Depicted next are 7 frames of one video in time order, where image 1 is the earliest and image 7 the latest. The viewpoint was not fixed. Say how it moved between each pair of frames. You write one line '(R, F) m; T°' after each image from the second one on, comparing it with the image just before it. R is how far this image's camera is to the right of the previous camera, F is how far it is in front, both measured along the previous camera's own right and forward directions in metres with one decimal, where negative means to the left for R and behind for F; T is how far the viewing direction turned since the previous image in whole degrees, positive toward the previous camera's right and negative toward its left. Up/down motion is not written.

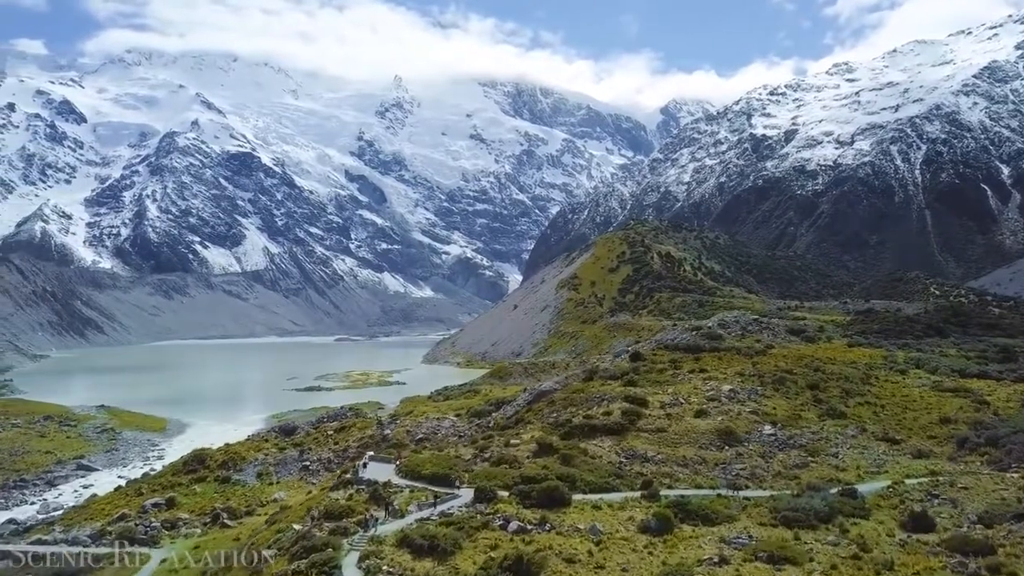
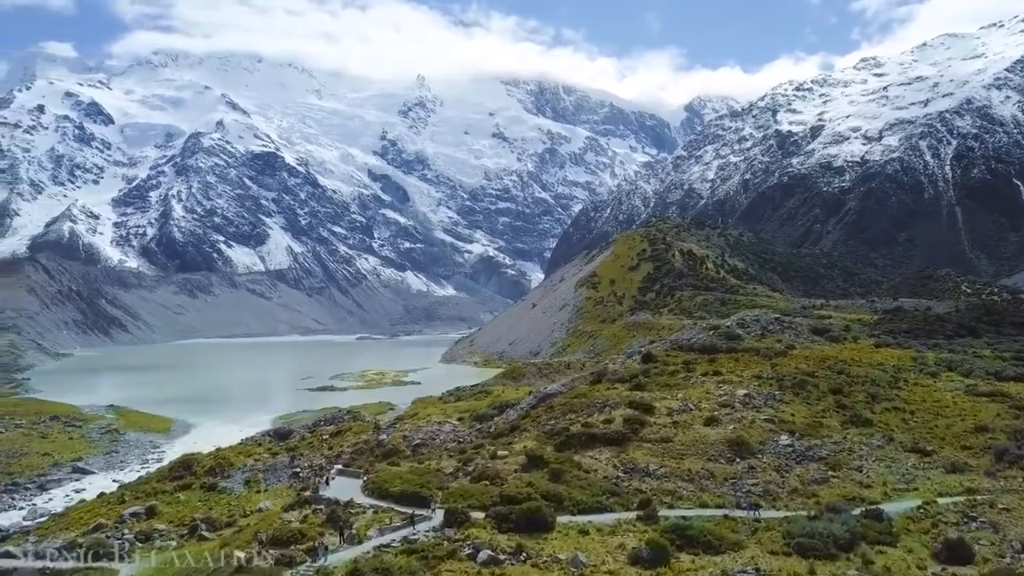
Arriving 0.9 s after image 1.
(+1.3, +3.2) m; -2°
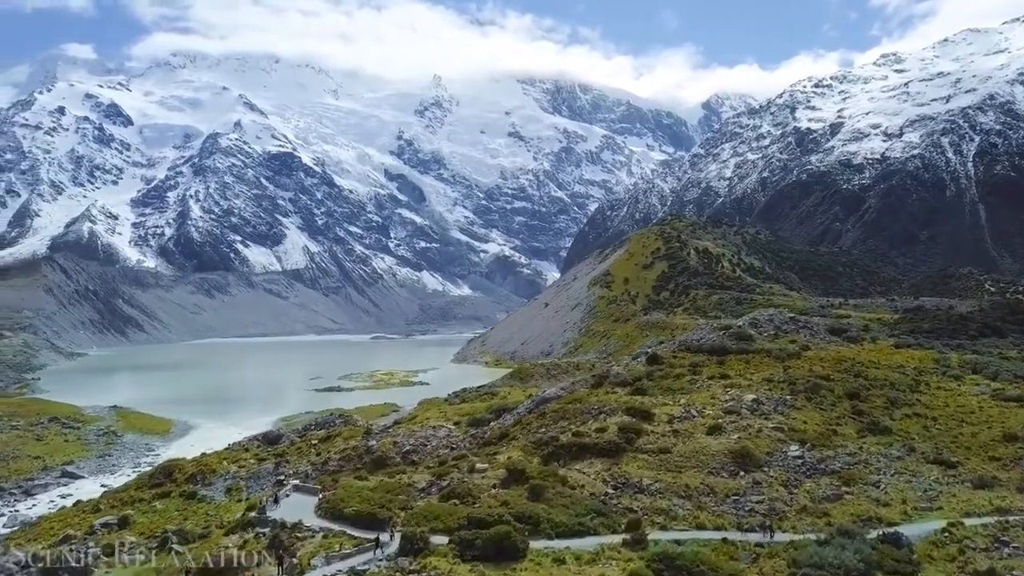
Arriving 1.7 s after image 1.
(+1.2, +2.8) m; -1°
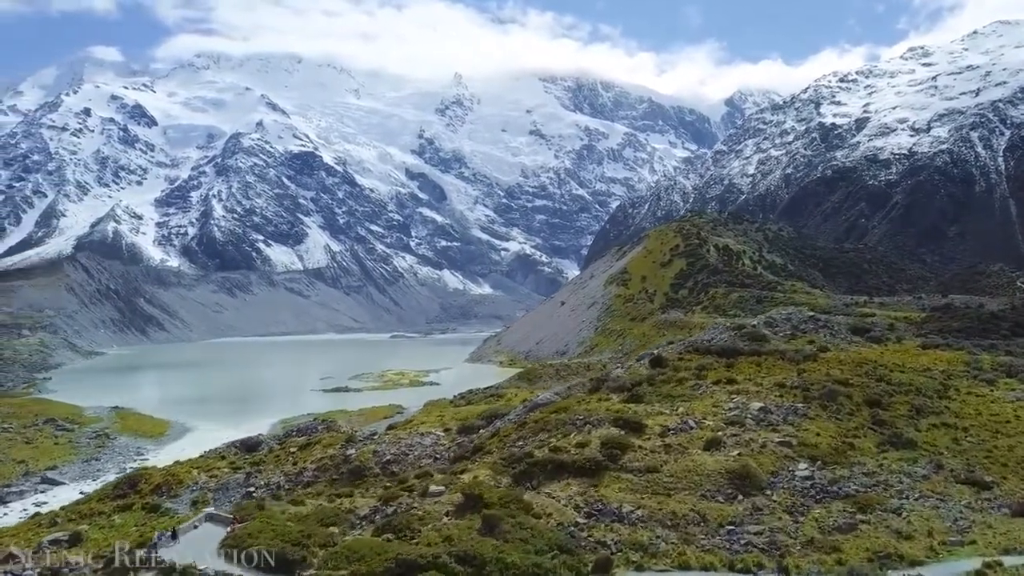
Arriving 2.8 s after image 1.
(+1.8, +4.0) m; -2°
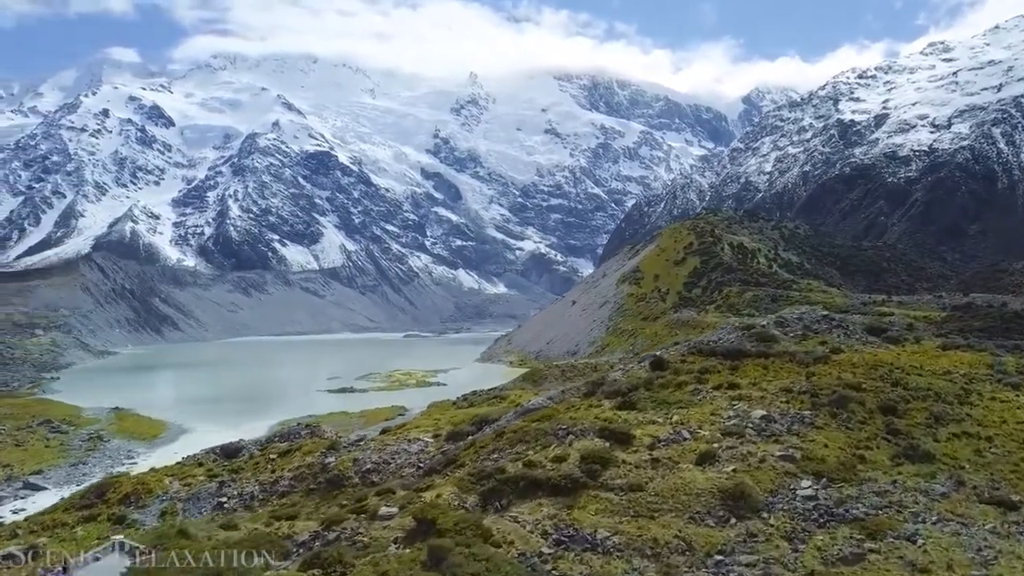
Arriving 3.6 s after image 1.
(+1.4, +2.9) m; -1°
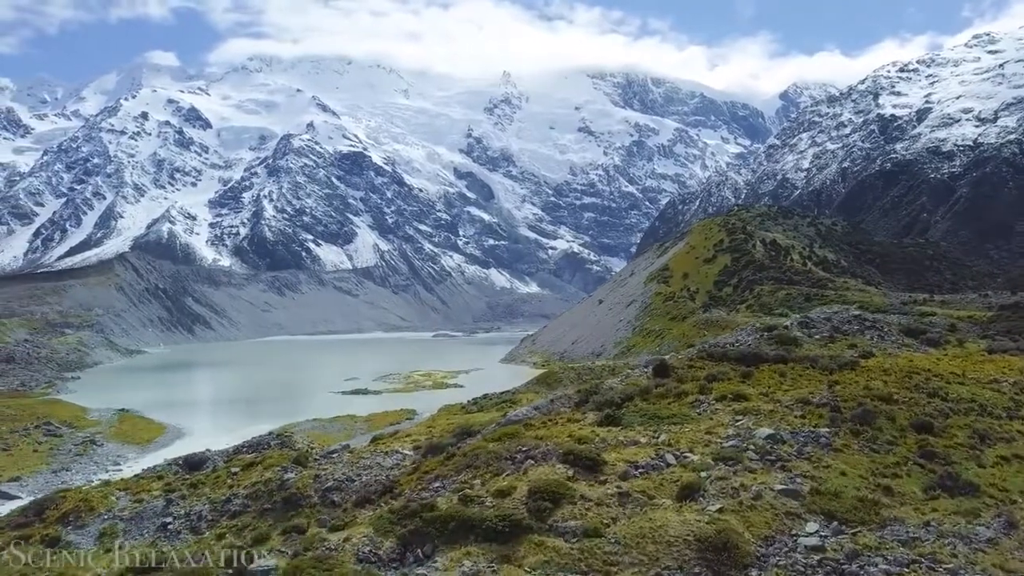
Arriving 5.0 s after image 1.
(+2.5, +5.1) m; -2°
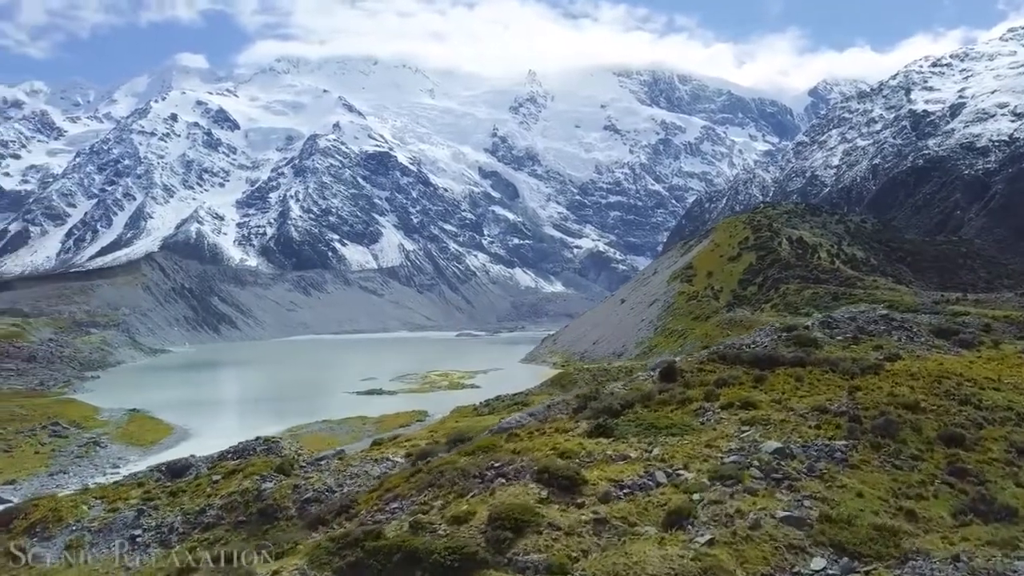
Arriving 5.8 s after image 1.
(+1.4, +2.9) m; -2°
